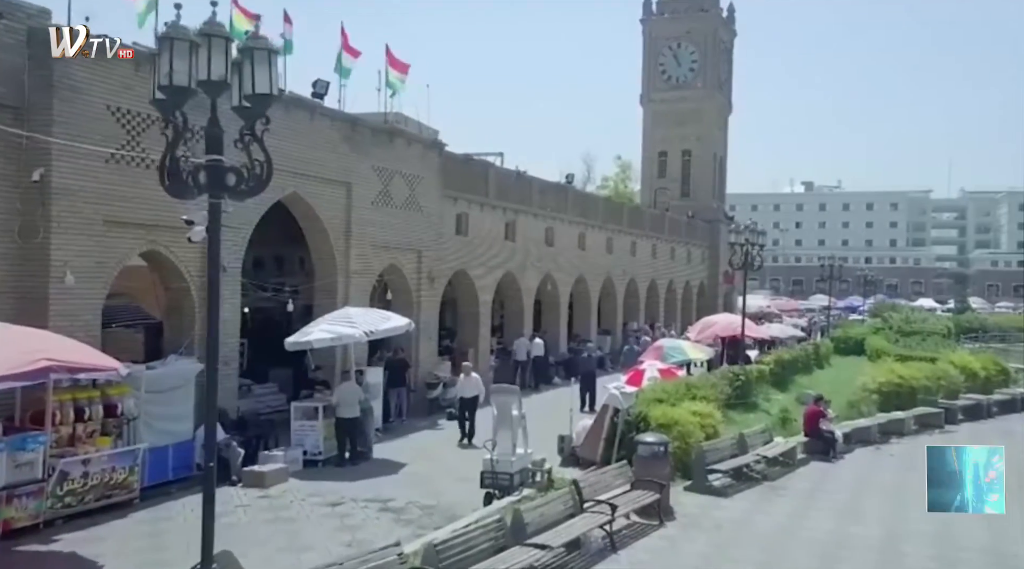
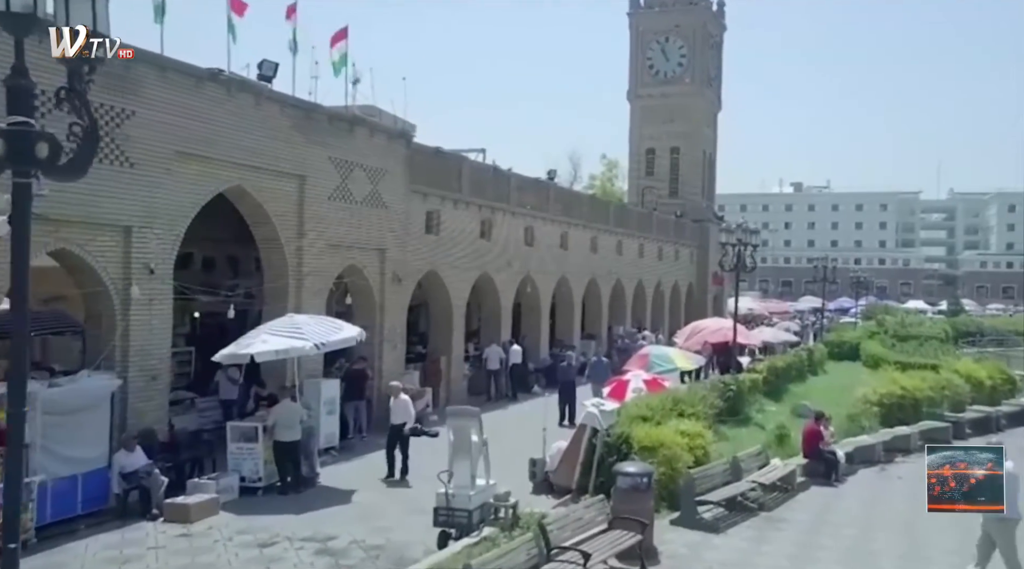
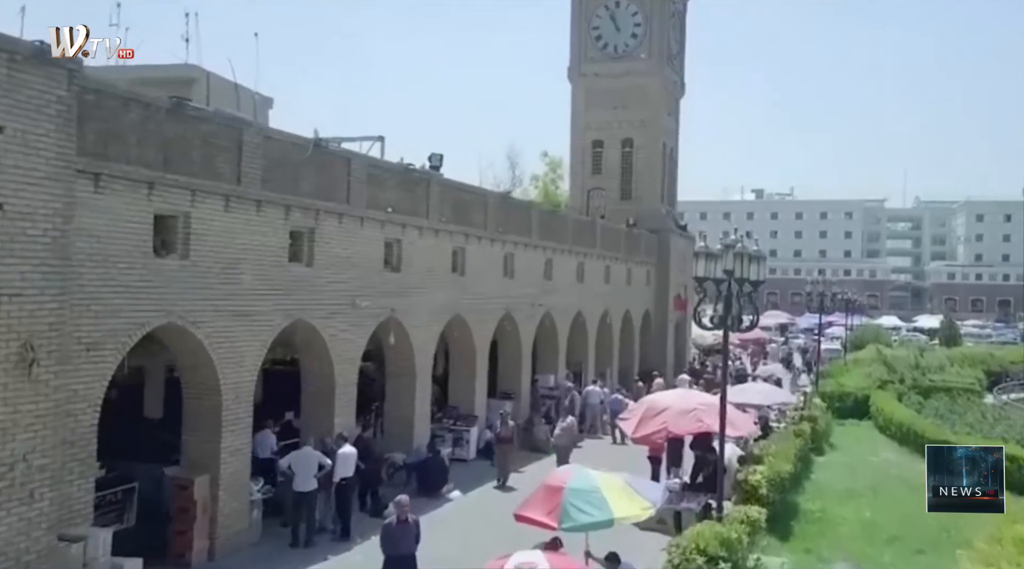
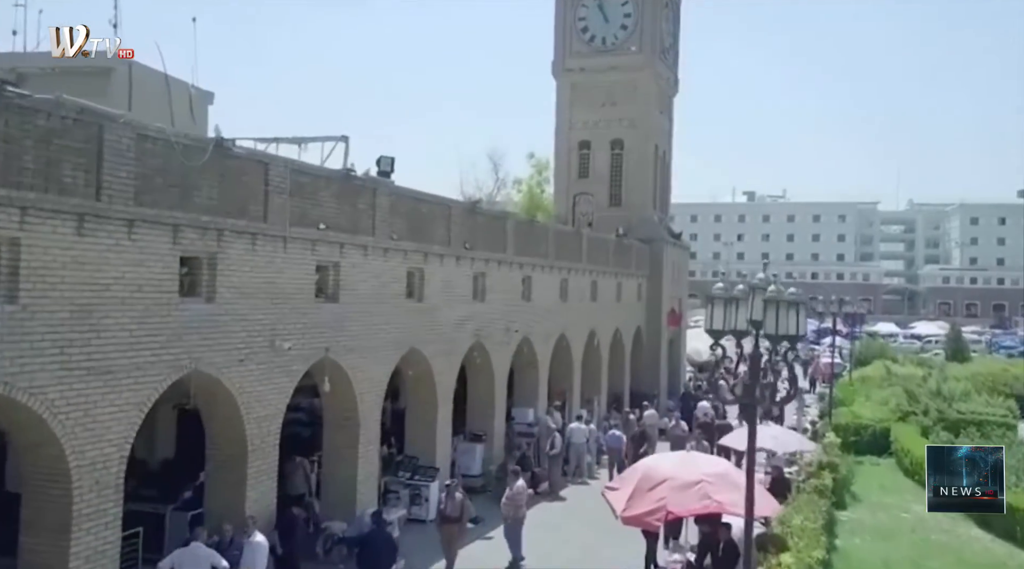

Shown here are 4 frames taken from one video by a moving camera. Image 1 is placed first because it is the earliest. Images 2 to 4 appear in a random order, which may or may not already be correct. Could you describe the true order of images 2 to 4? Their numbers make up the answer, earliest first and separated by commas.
2, 3, 4
